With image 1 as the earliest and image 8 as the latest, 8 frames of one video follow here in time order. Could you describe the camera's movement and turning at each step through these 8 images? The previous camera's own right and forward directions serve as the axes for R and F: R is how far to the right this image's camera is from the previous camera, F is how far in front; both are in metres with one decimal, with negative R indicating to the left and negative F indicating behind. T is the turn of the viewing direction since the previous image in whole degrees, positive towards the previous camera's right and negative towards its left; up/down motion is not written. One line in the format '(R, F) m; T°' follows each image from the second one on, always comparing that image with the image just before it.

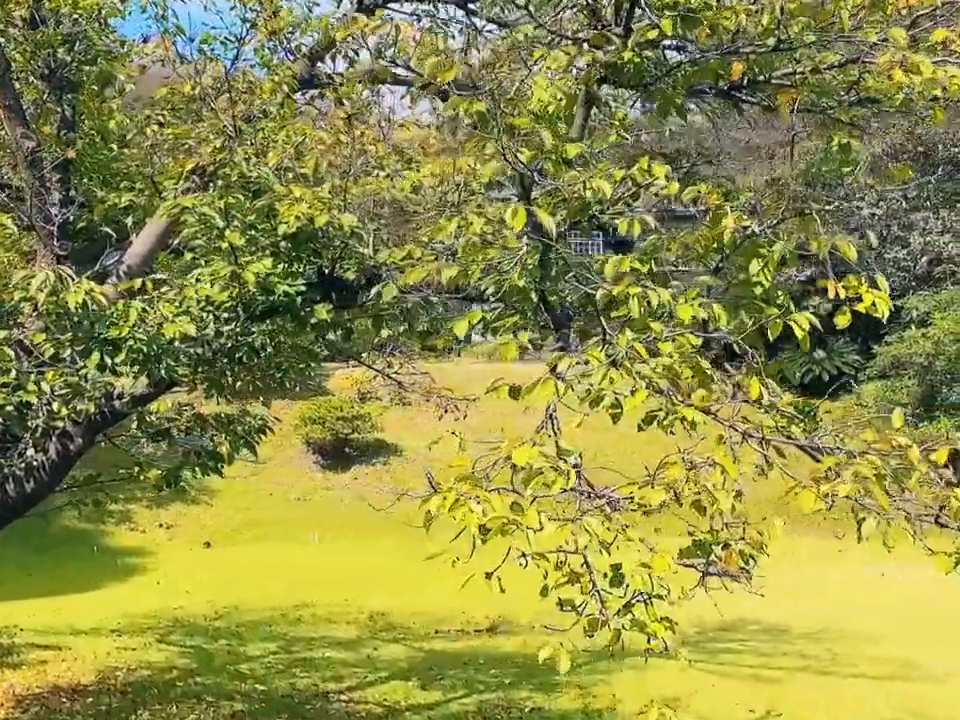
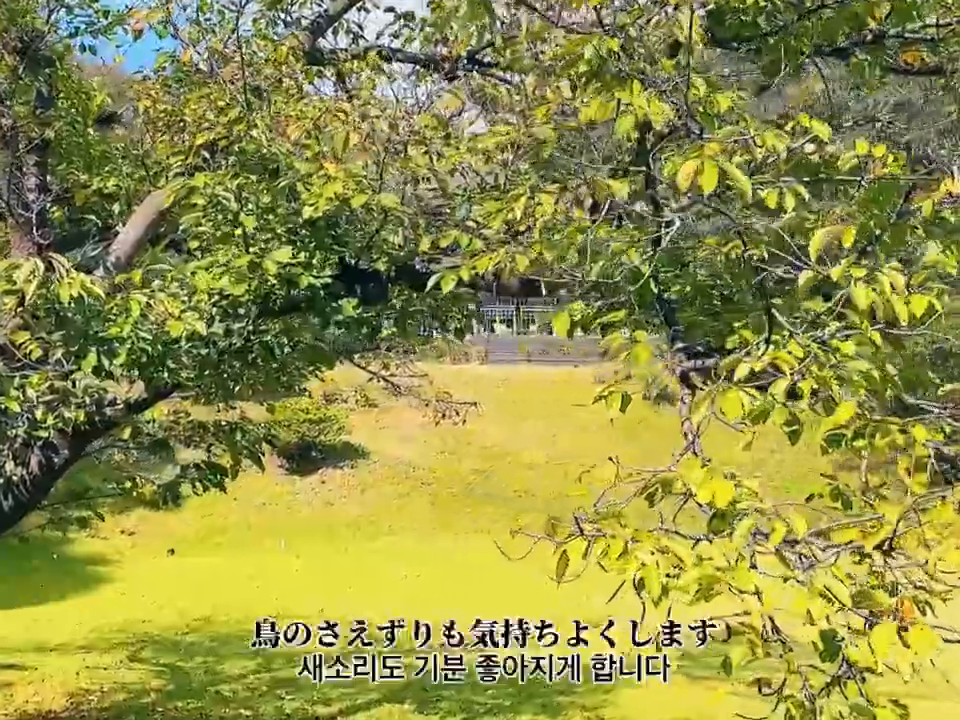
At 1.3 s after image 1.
(-0.4, +0.6) m; +2°
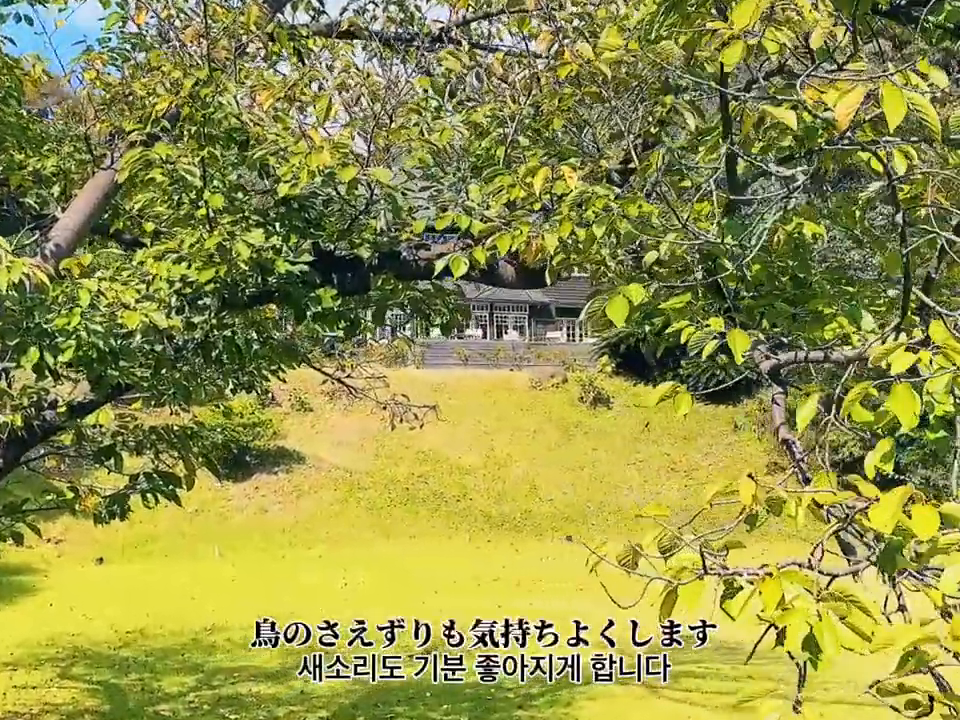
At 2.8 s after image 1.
(-0.3, +0.5) m; +4°
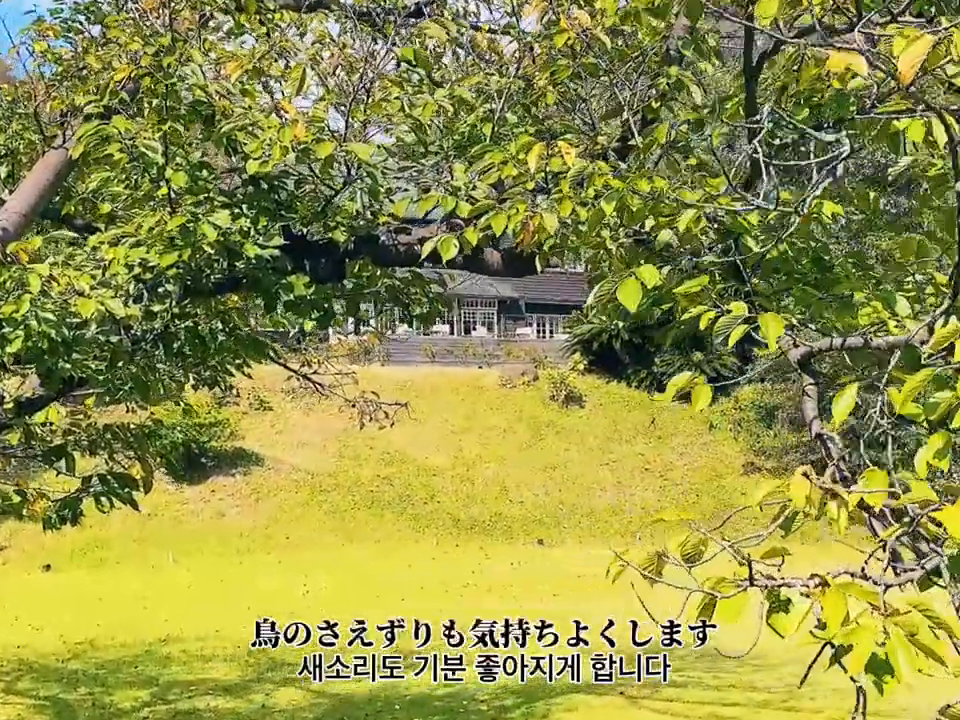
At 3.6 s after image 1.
(-0.1, +0.3) m; +2°
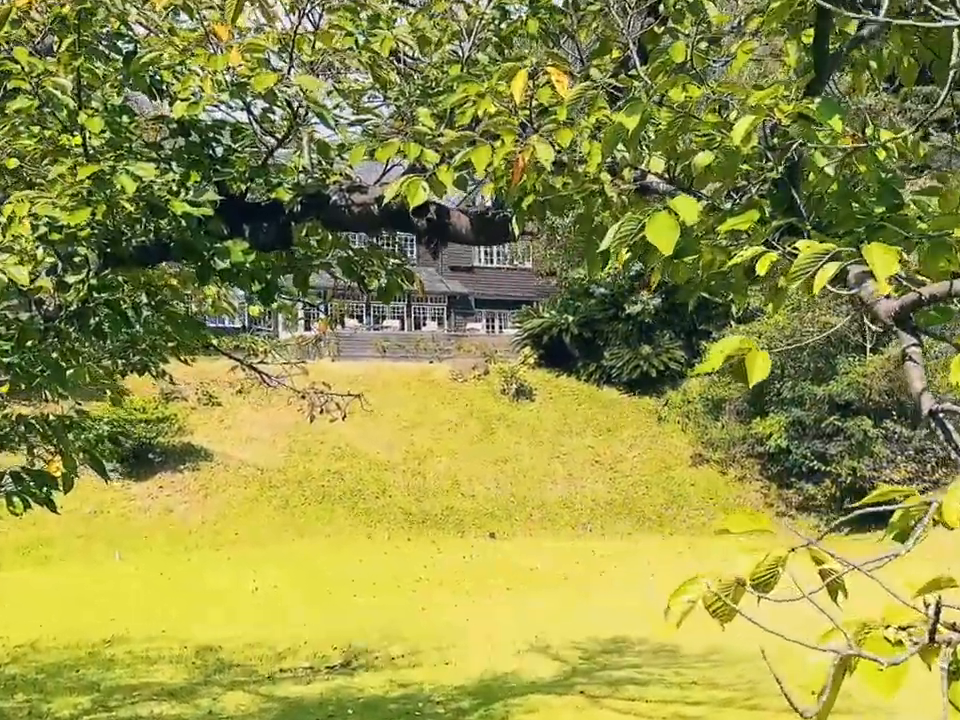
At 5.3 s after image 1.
(-0.1, +0.5) m; +3°
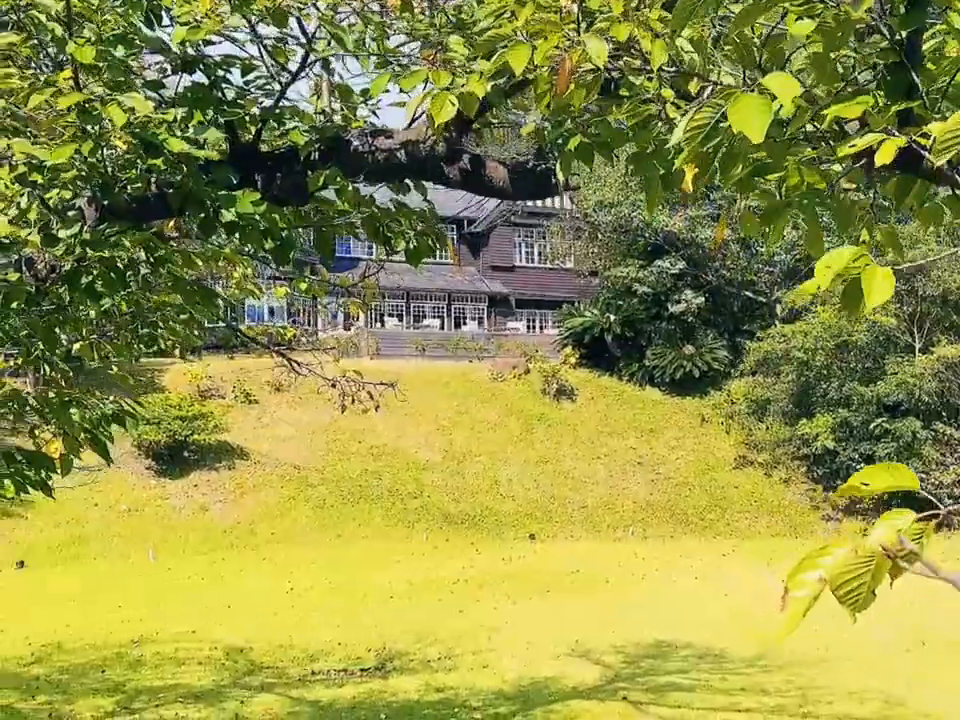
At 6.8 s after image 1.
(0.0, +0.4) m; -2°
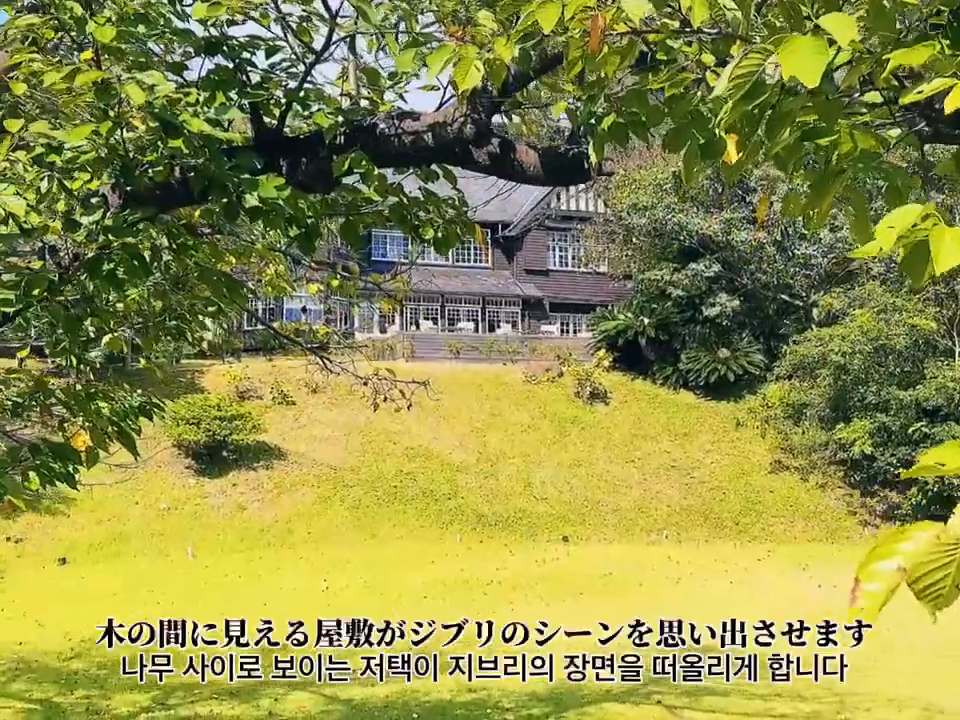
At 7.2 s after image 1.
(0.0, +0.1) m; -2°
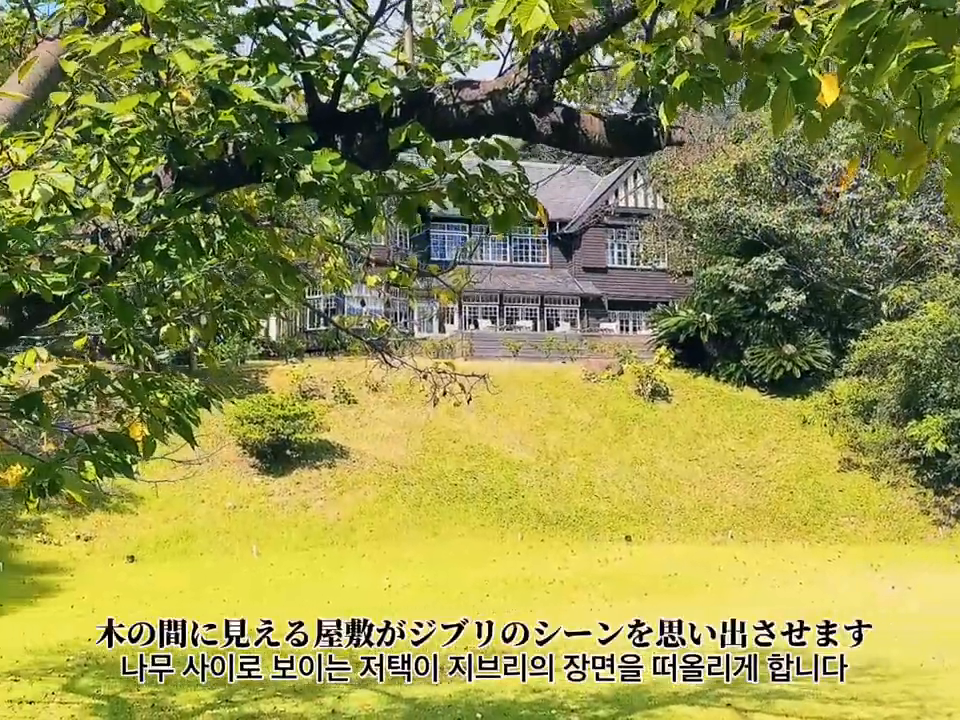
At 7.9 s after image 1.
(0.0, +0.2) m; -3°
